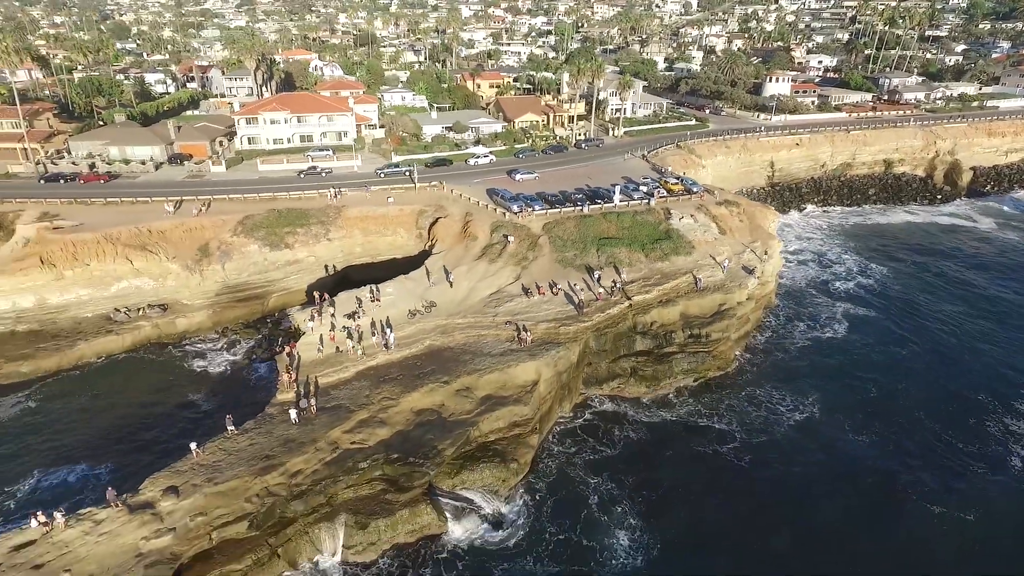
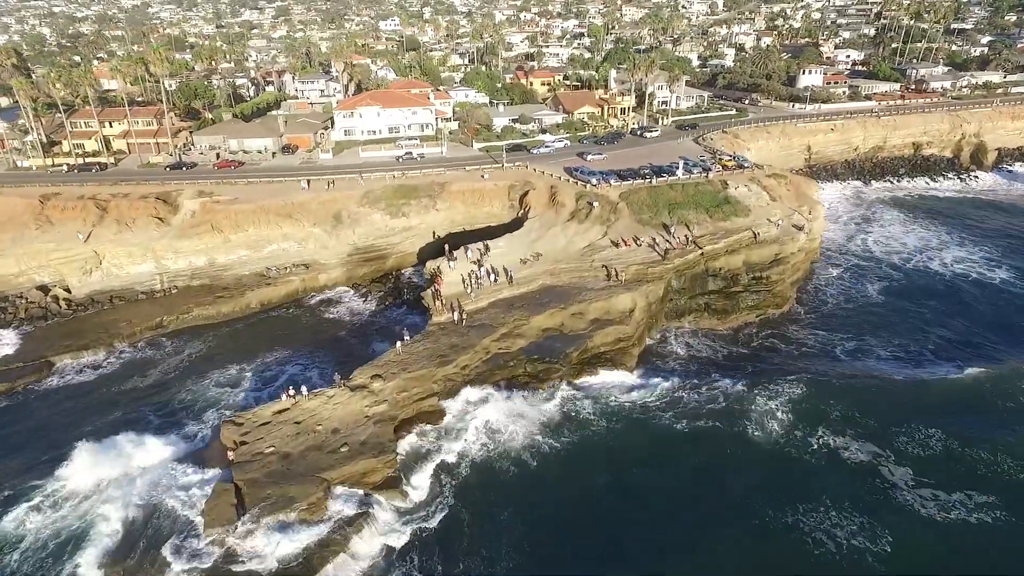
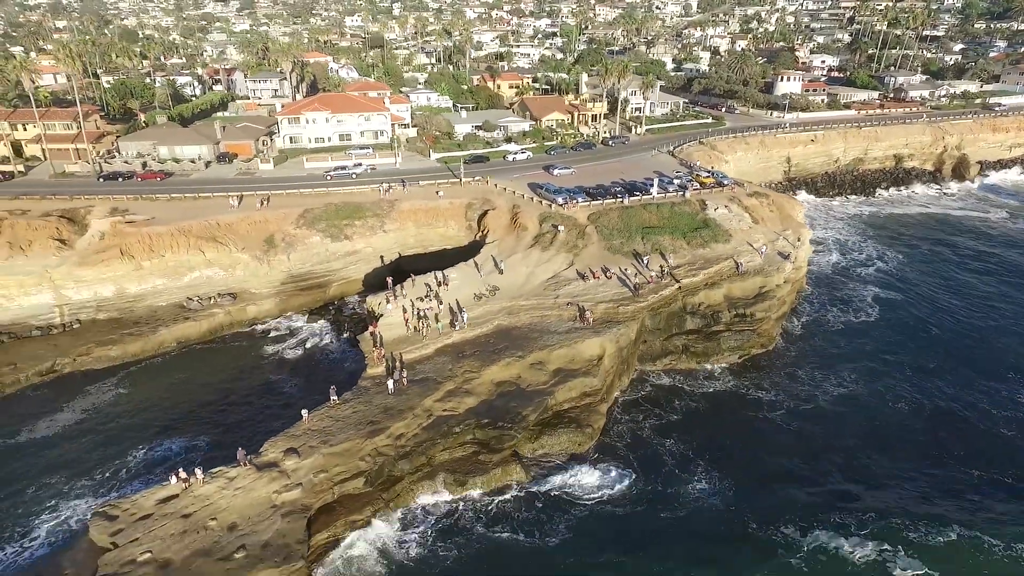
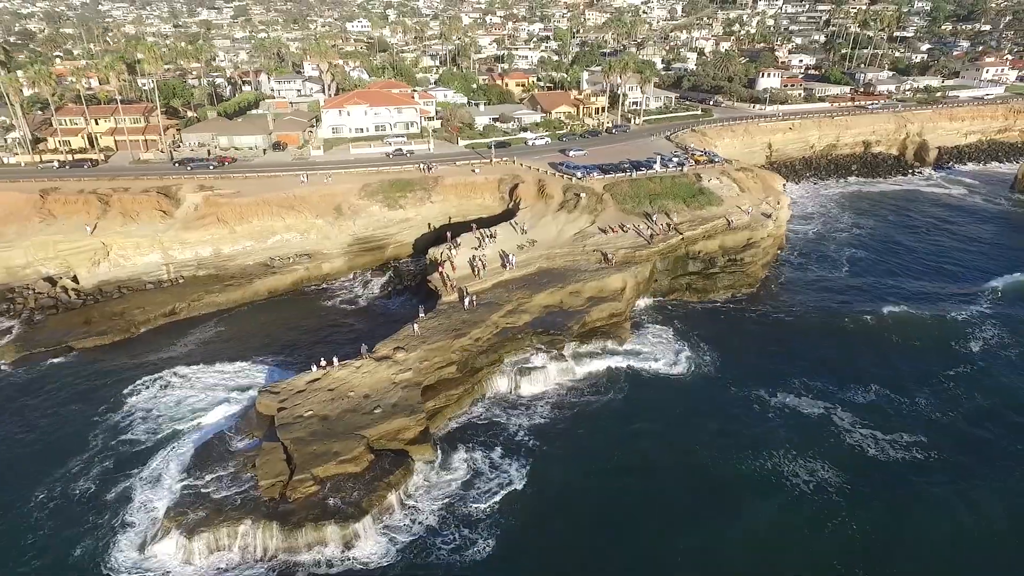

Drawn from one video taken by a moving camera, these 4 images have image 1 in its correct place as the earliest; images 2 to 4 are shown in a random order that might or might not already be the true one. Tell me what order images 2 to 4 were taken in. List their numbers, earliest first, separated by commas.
3, 4, 2
